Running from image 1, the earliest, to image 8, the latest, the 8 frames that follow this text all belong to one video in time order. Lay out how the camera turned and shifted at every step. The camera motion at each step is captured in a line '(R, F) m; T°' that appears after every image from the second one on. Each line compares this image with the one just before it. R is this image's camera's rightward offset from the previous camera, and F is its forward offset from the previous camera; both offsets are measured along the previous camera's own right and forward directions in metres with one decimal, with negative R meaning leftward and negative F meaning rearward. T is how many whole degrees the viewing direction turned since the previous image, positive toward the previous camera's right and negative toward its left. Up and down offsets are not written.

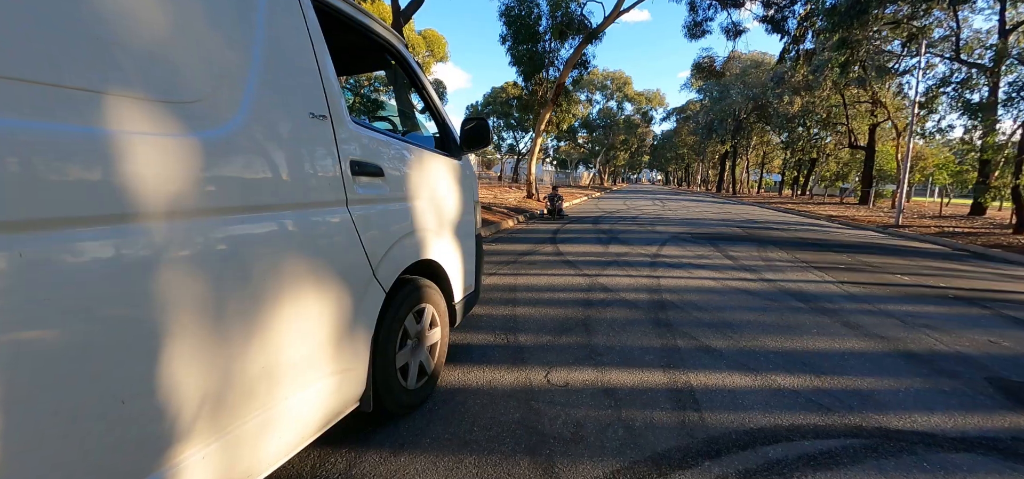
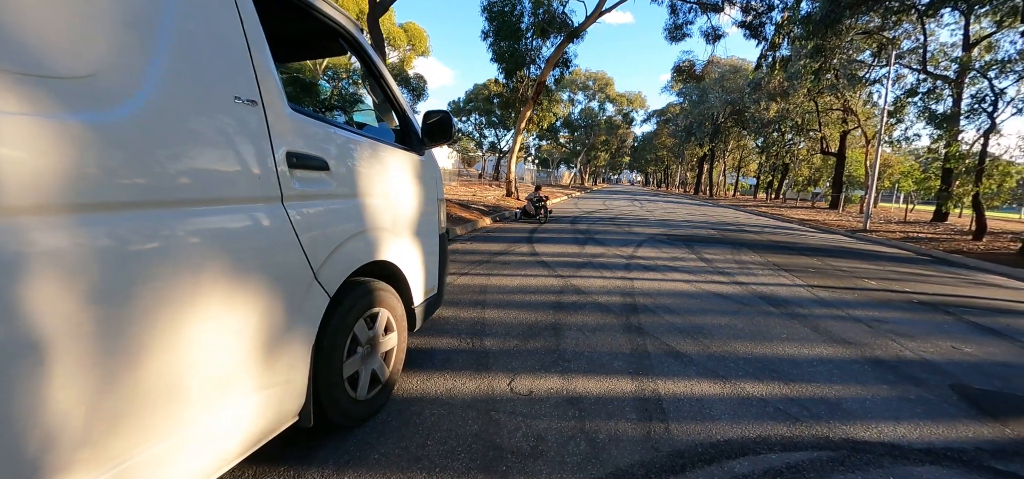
(+0.1, +0.1) m; +2°
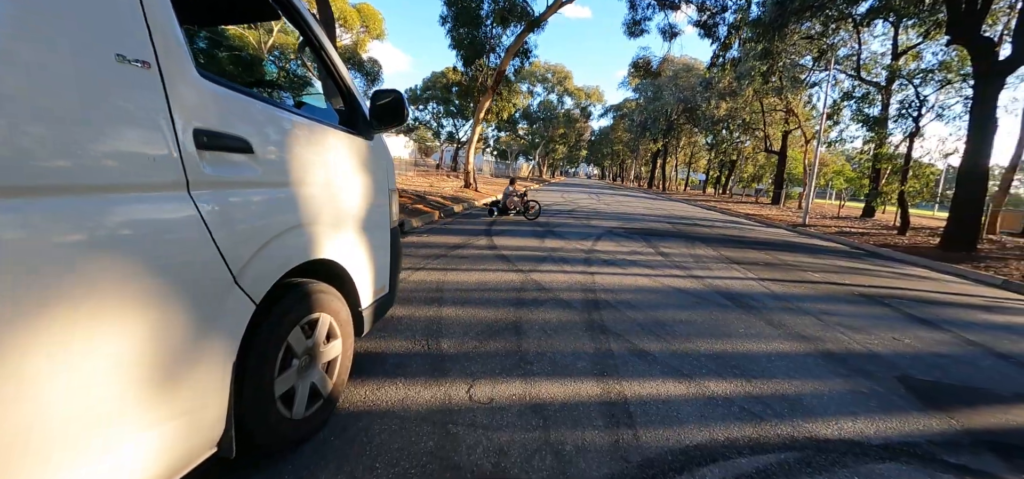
(0.0, +0.2) m; +5°
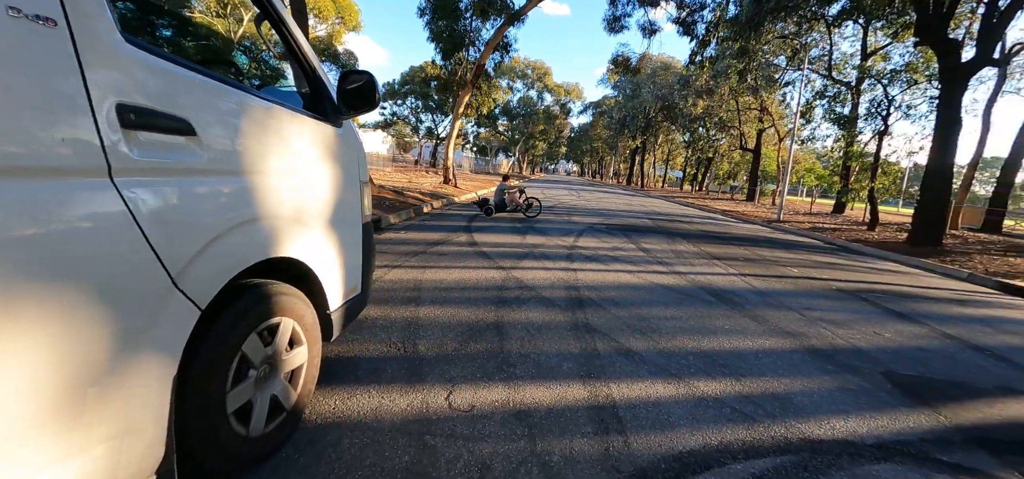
(0.0, +0.2) m; +2°
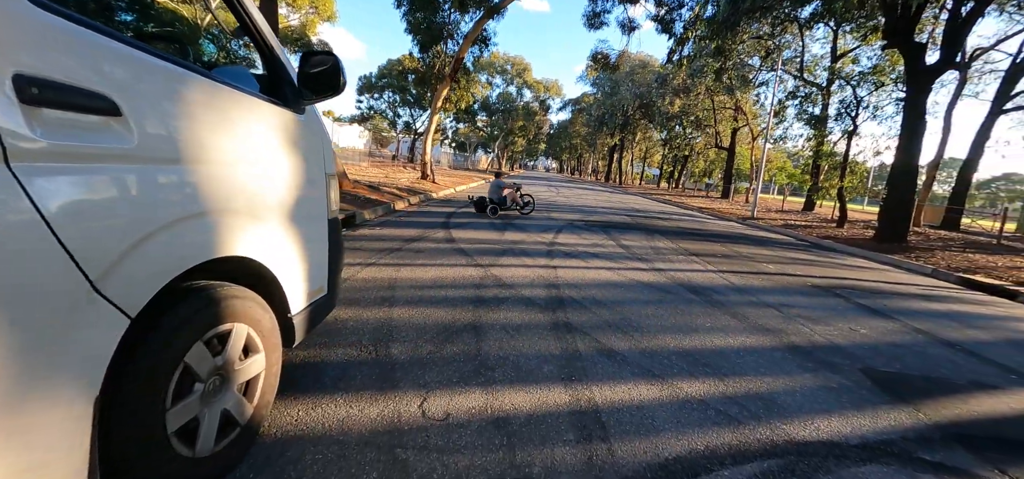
(0.0, +0.1) m; +2°
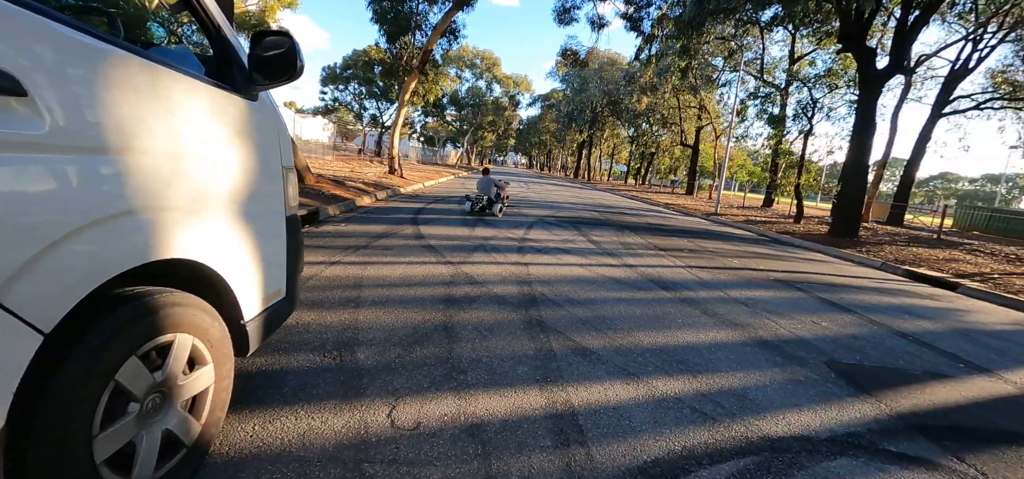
(0.0, +0.1) m; +4°
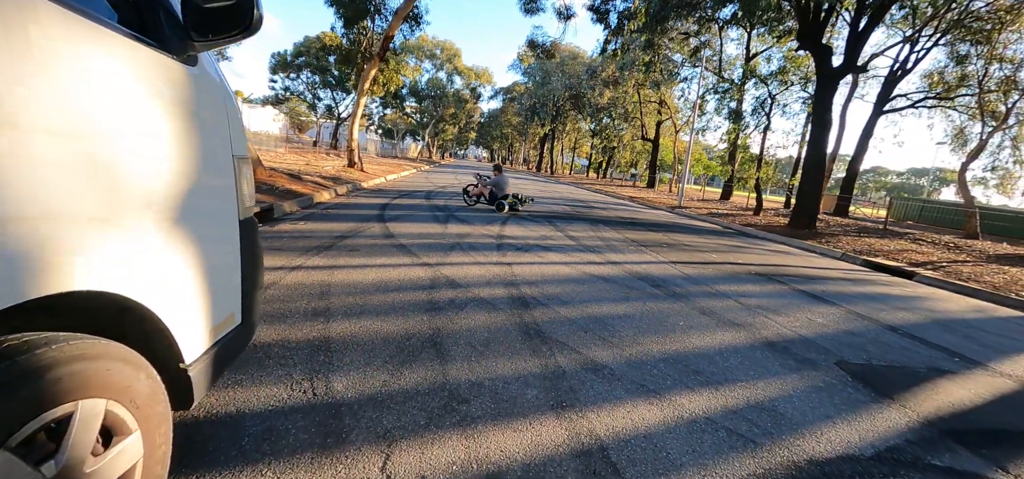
(-0.2, +0.5) m; +5°
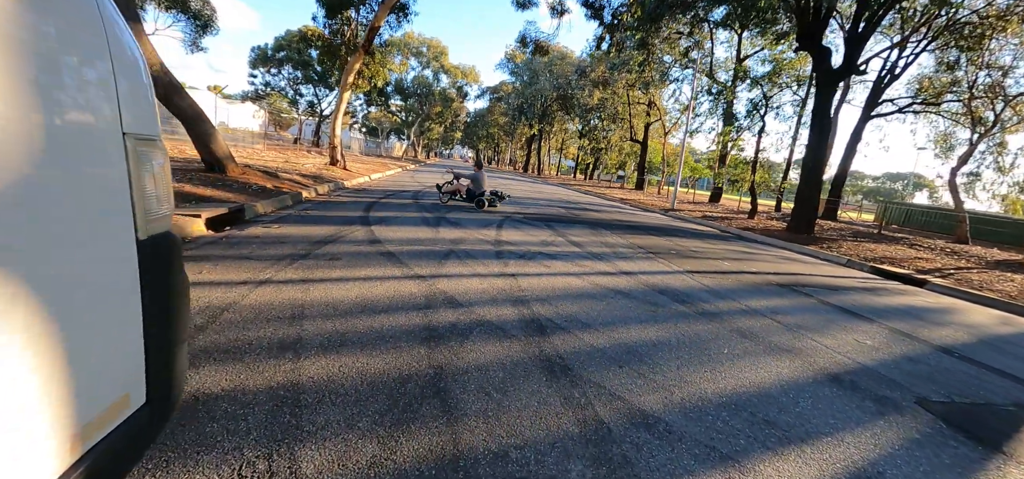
(-0.2, +0.7) m; +2°
